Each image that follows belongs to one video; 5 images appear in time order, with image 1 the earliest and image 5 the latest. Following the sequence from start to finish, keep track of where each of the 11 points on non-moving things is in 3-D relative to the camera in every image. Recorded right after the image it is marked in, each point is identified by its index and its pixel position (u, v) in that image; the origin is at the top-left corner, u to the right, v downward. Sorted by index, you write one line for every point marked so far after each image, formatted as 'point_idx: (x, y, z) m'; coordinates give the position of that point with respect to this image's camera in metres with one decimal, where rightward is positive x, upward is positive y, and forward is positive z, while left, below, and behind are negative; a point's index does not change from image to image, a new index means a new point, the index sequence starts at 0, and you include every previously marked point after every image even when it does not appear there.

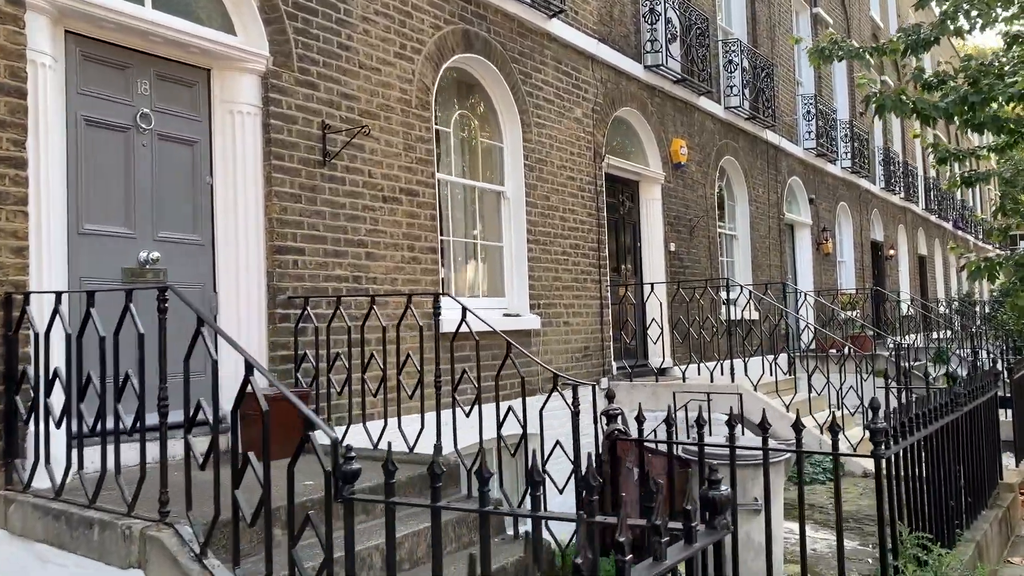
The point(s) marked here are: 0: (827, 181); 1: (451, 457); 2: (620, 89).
0: (+5.5, +1.9, +14.6) m
1: (-0.3, -0.9, +4.3) m
2: (+1.1, +2.0, +8.5) m
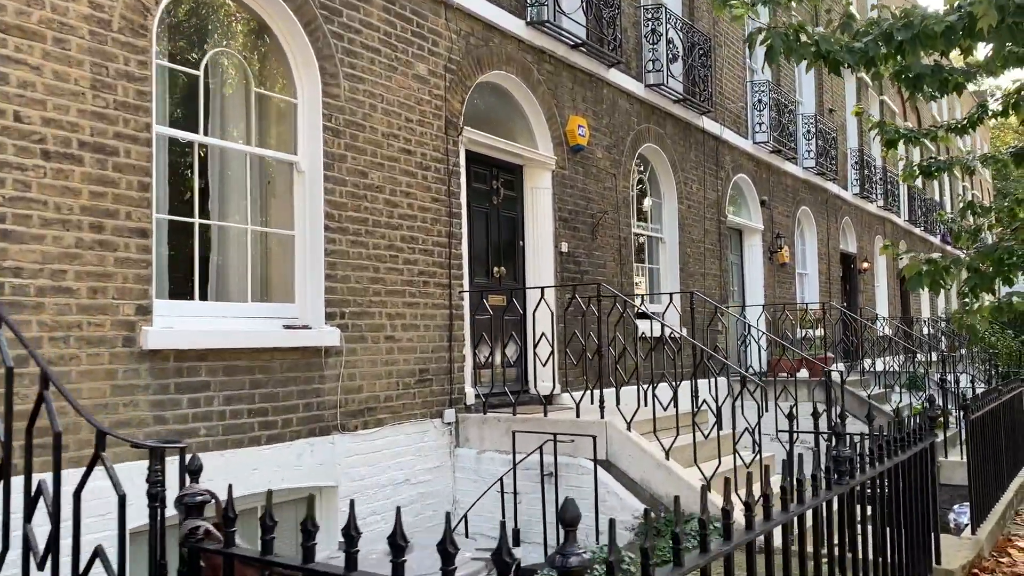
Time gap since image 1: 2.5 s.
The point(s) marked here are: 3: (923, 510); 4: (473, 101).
0: (+4.2, +1.6, +12.9) m
1: (-1.6, -0.8, +2.6) m
2: (-0.2, +2.0, +6.9) m
3: (+2.3, -1.3, +4.7) m
4: (-0.3, +1.6, +7.0) m
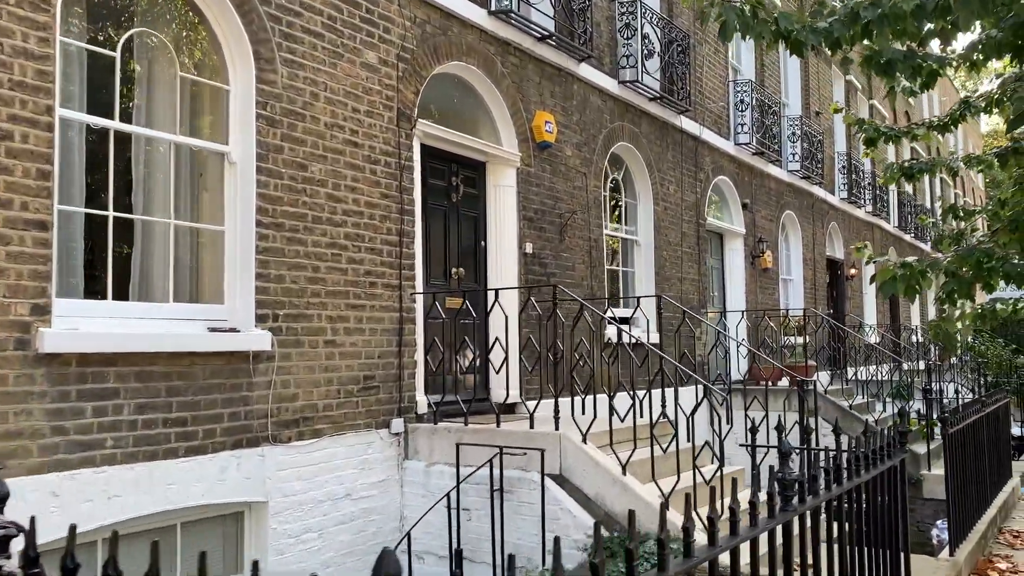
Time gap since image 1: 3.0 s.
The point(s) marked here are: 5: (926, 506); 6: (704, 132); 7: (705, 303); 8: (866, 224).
0: (+3.9, +1.6, +12.6) m
1: (-1.9, -0.8, +2.2) m
2: (-0.5, +2.0, +6.5) m
3: (+2.0, -1.3, +4.4) m
4: (-0.6, +1.5, +6.6) m
5: (+4.3, -2.3, +8.8) m
6: (+2.4, +2.0, +10.5) m
7: (+2.4, -0.2, +10.5) m
8: (+7.4, +1.3, +17.4) m
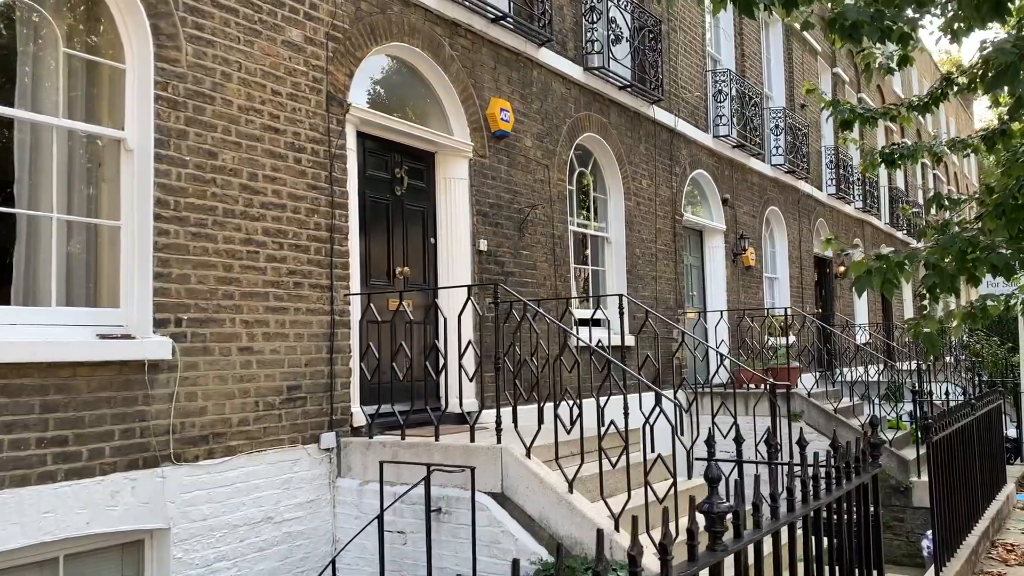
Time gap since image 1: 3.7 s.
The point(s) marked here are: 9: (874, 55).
0: (+3.5, +1.6, +12.1) m
1: (-2.3, -0.8, +1.7) m
2: (-0.9, +2.0, +6.0) m
3: (+1.6, -1.3, +3.9) m
4: (-1.0, +1.5, +6.1) m
5: (+4.0, -2.2, +8.2) m
6: (+2.0, +2.0, +10.0) m
7: (+2.0, -0.2, +10.0) m
8: (+7.0, +1.4, +17.0) m
9: (+2.5, +1.6, +5.7) m
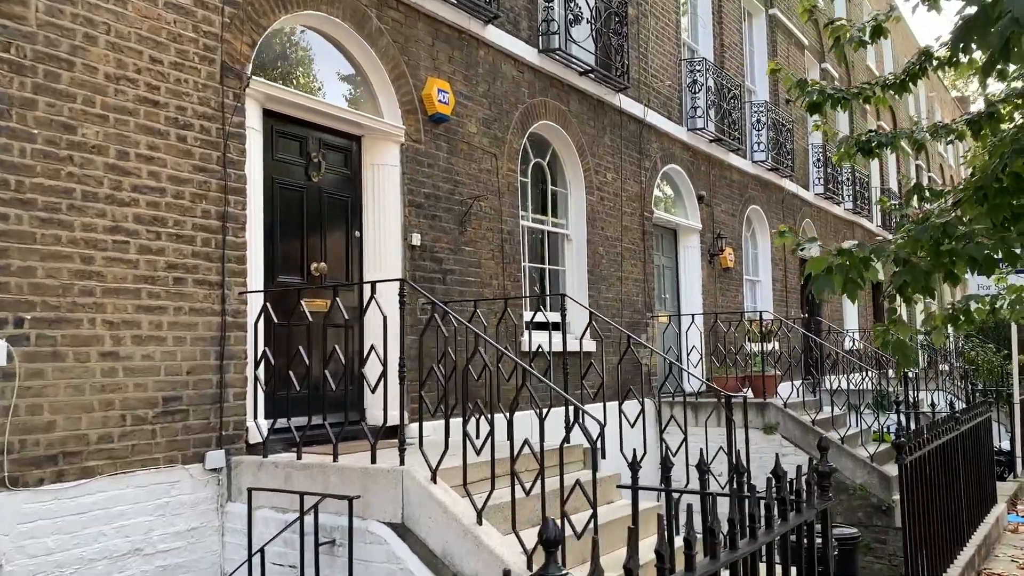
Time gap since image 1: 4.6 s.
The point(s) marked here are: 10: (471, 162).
0: (+3.0, +1.5, +11.4) m
1: (-2.8, -0.8, +1.0) m
2: (-1.3, +2.0, +5.4) m
3: (+1.2, -1.2, +3.2) m
4: (-1.5, +1.5, +5.5) m
5: (+3.5, -2.3, +7.6) m
6: (+1.5, +1.9, +9.3) m
7: (+1.6, -0.2, +9.3) m
8: (+6.5, +1.3, +16.3) m
9: (+2.0, +1.6, +5.1) m
10: (-0.3, +1.0, +6.7) m
